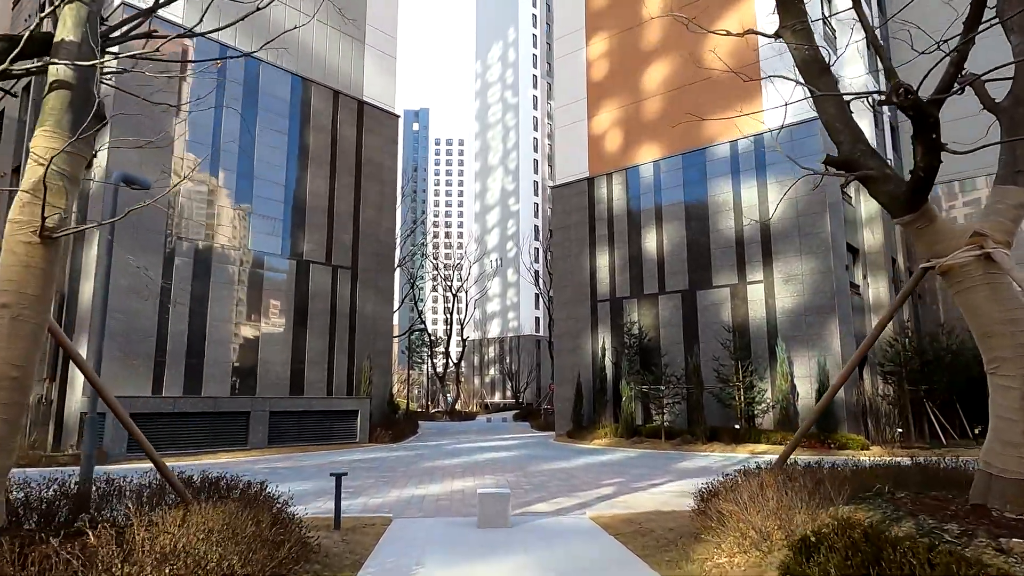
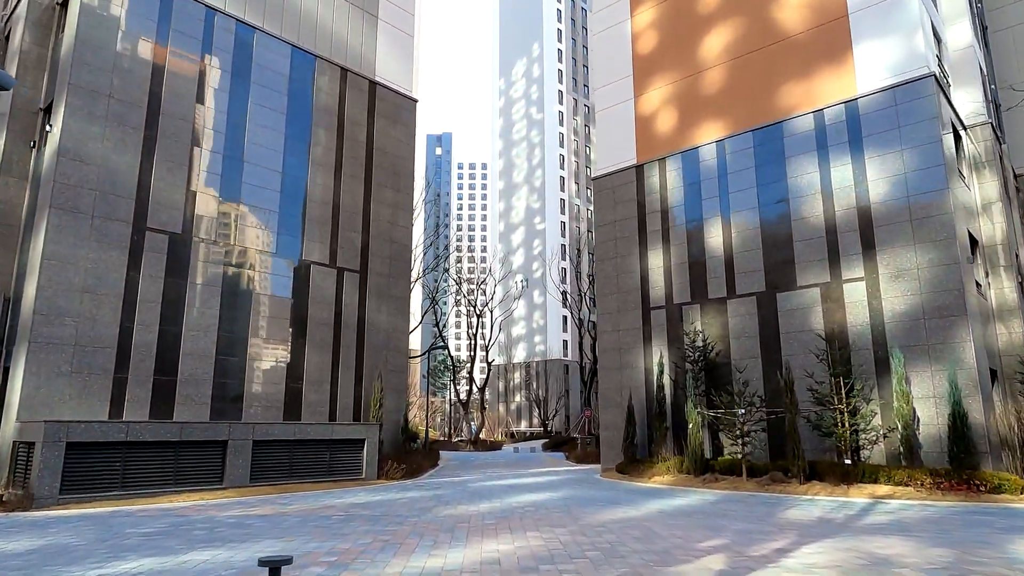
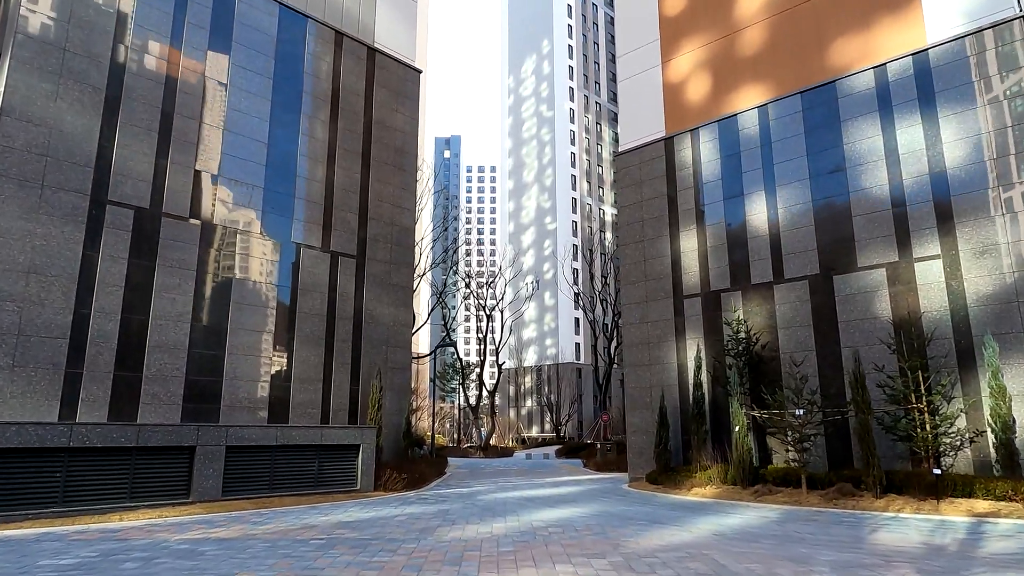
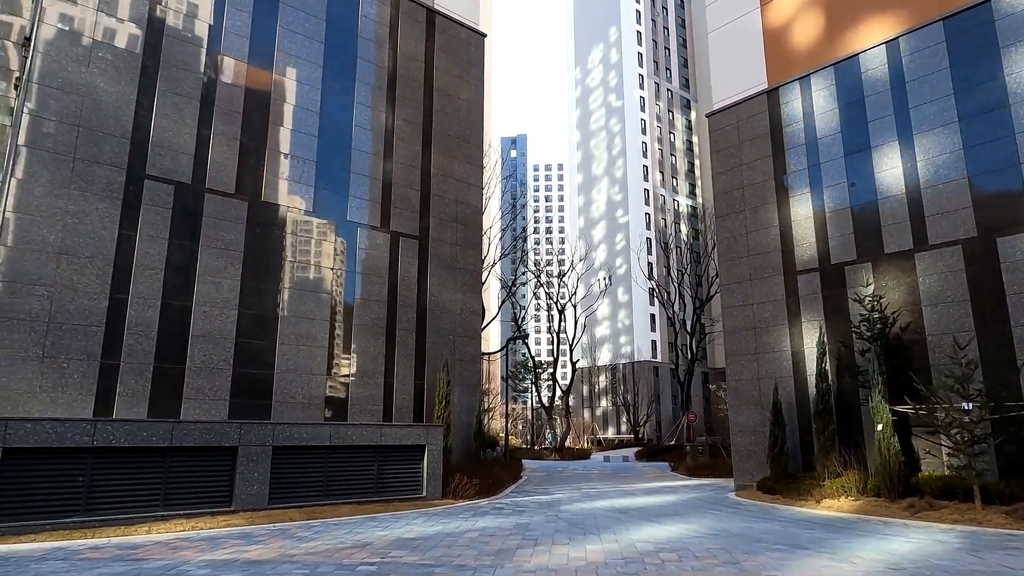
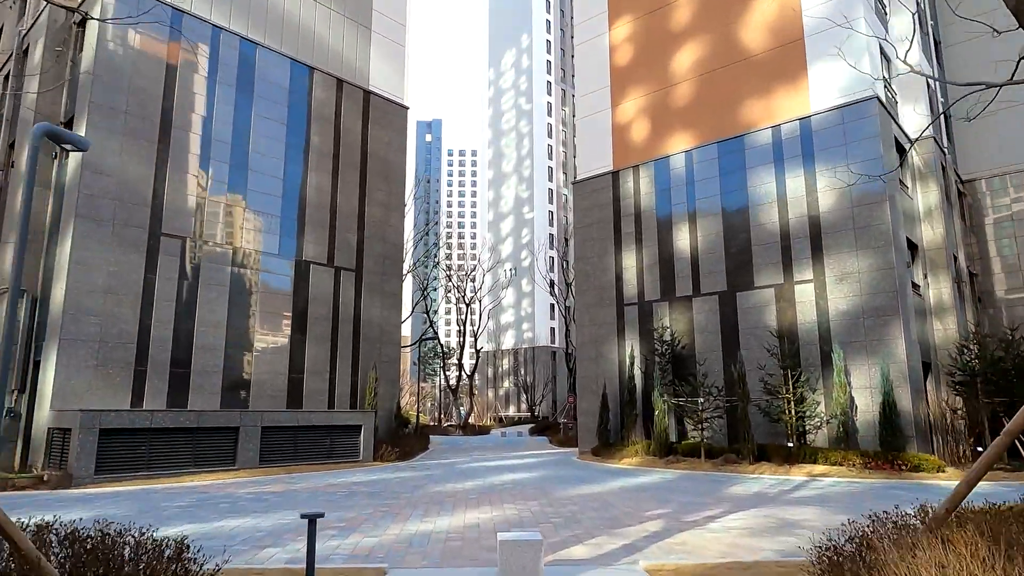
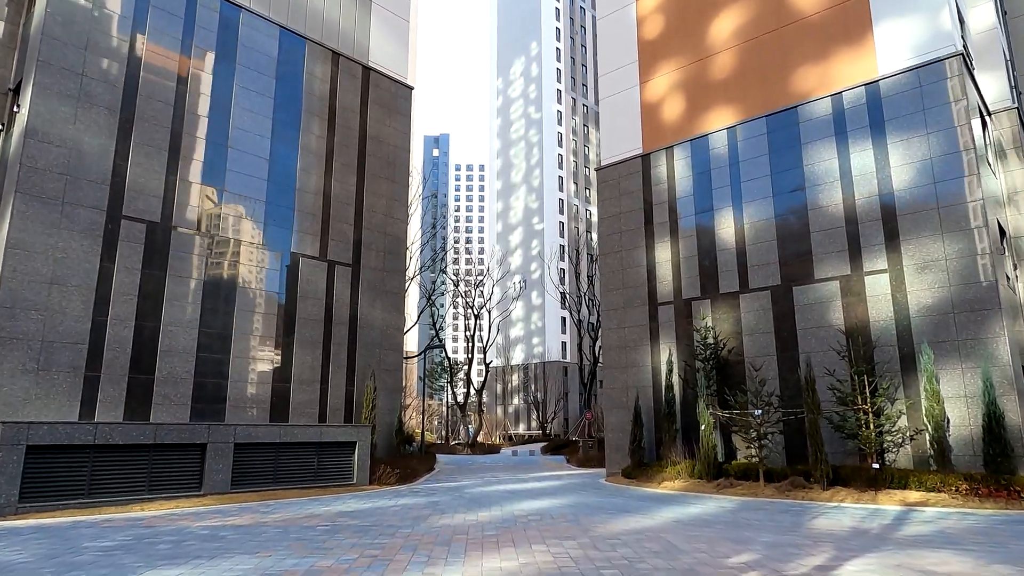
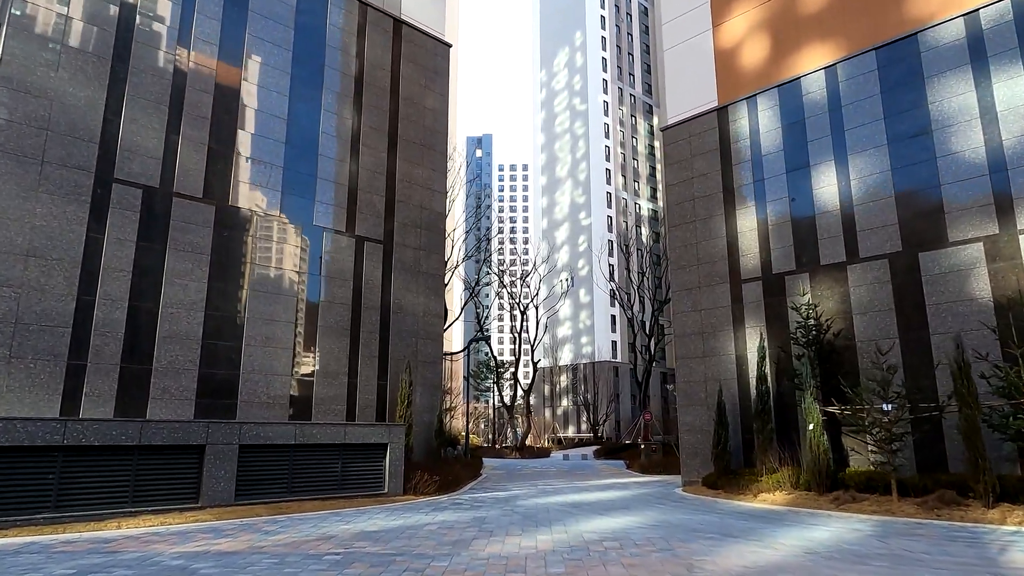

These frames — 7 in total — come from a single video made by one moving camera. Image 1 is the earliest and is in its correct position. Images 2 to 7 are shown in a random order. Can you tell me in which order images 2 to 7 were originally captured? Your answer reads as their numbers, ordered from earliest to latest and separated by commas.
5, 2, 6, 3, 7, 4
